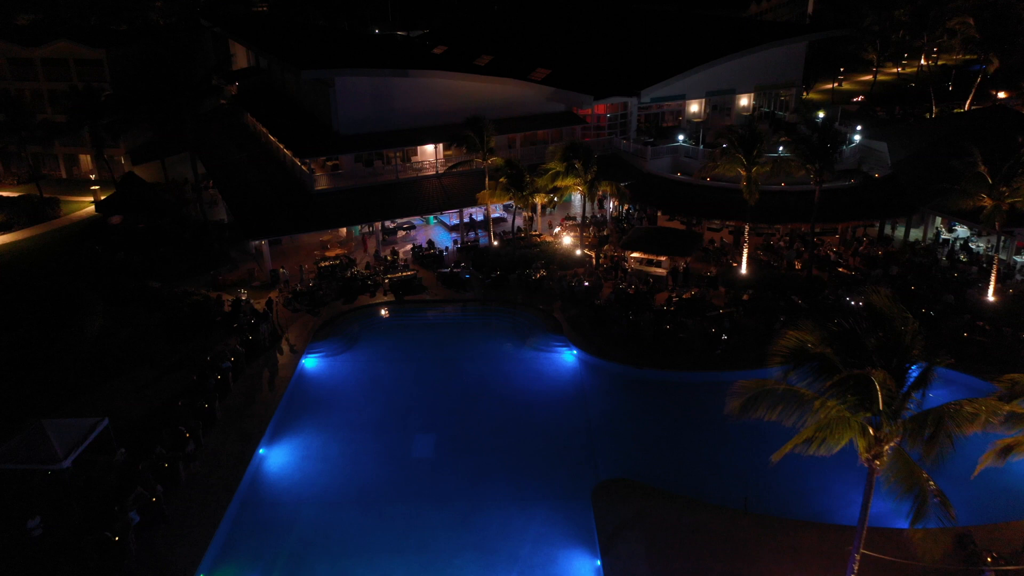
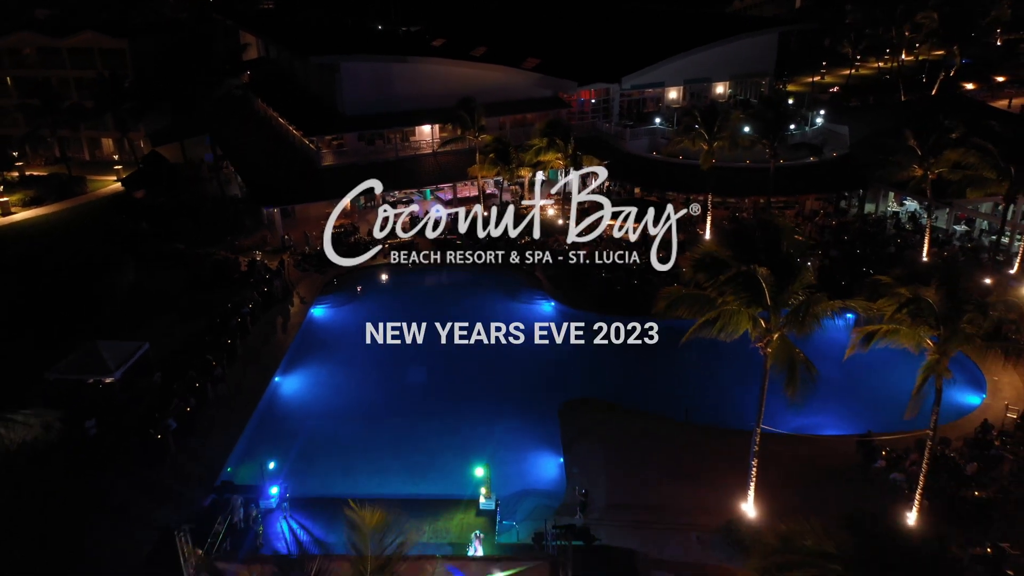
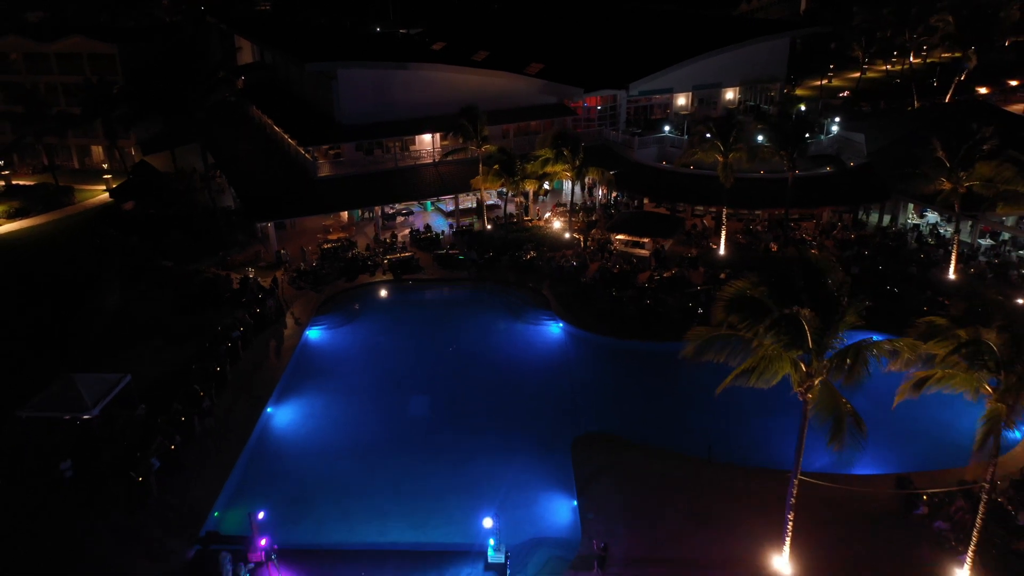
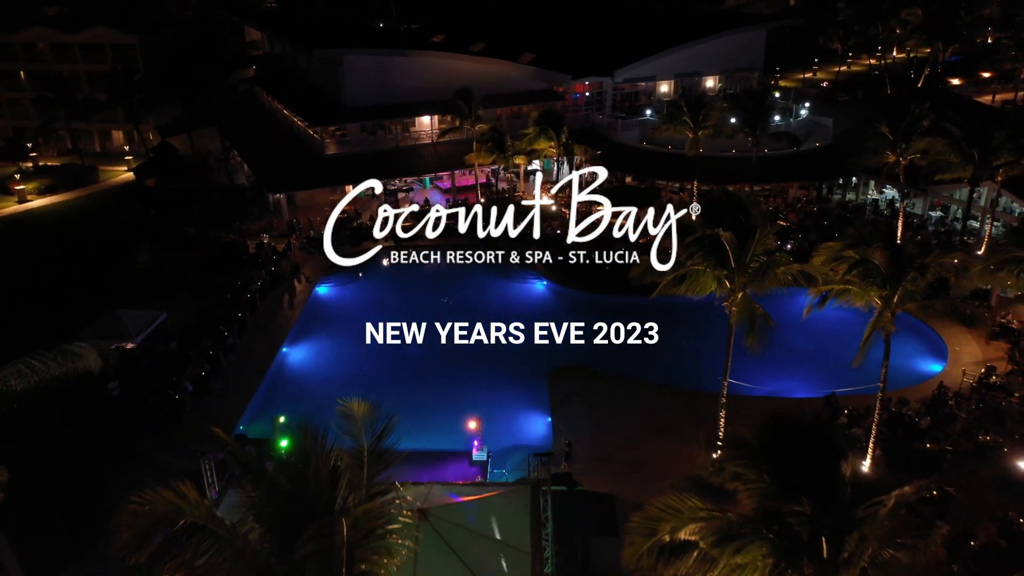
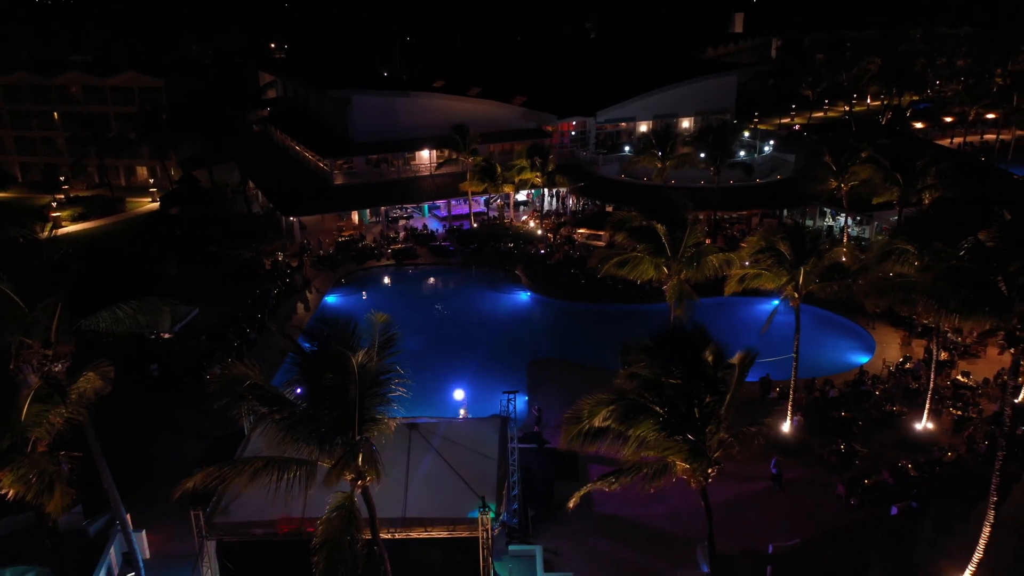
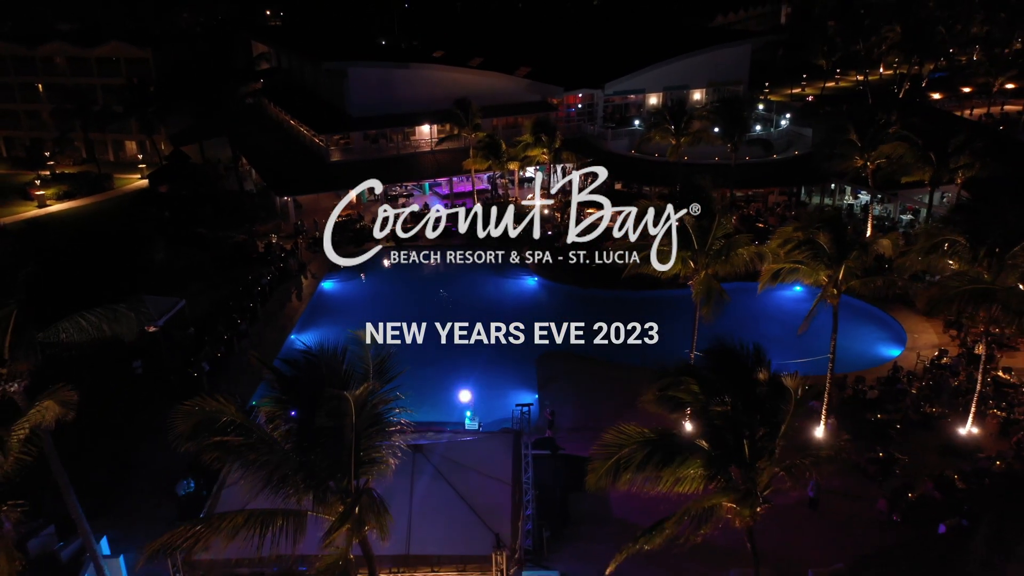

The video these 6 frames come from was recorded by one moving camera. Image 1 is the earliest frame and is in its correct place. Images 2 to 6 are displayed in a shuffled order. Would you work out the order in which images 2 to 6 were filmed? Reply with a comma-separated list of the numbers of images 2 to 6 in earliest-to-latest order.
3, 2, 4, 6, 5
